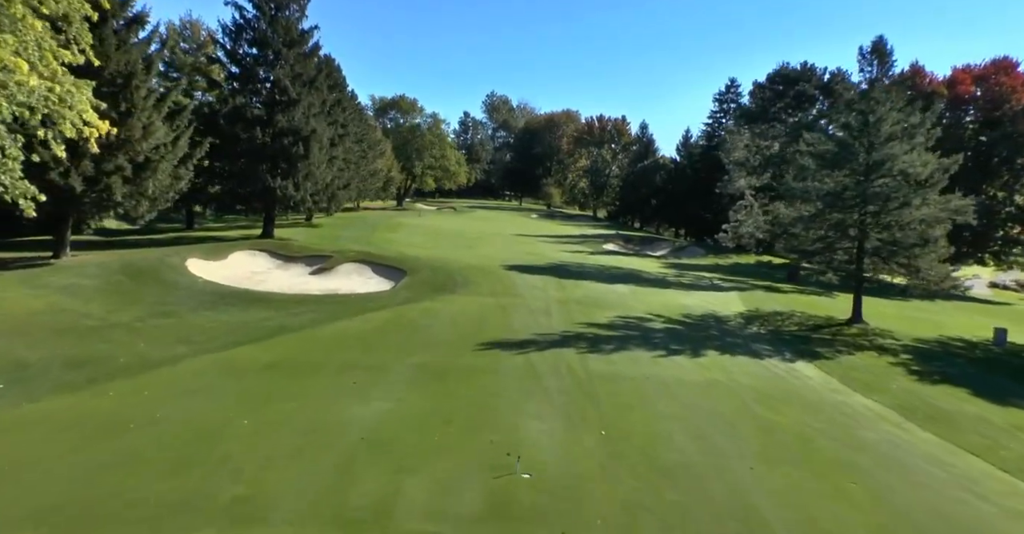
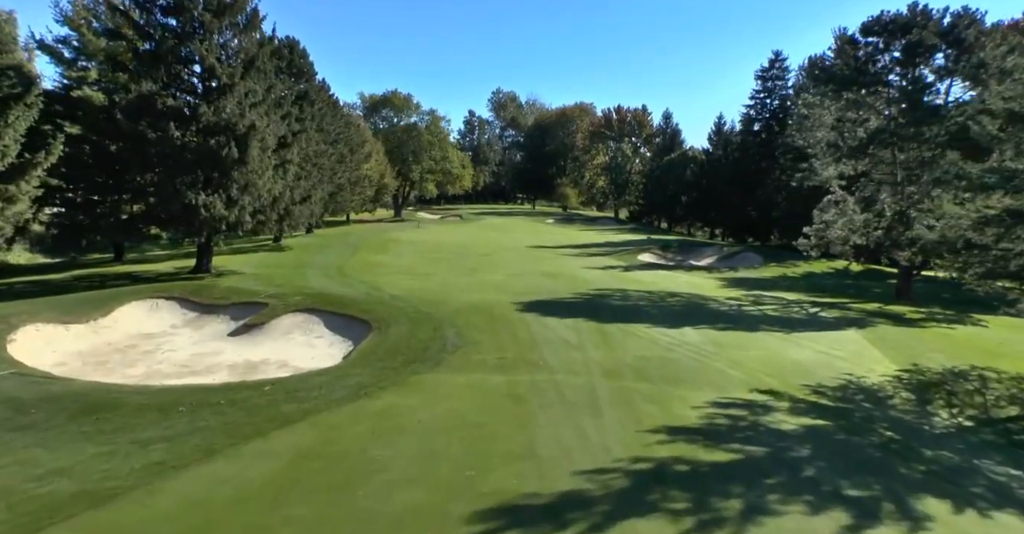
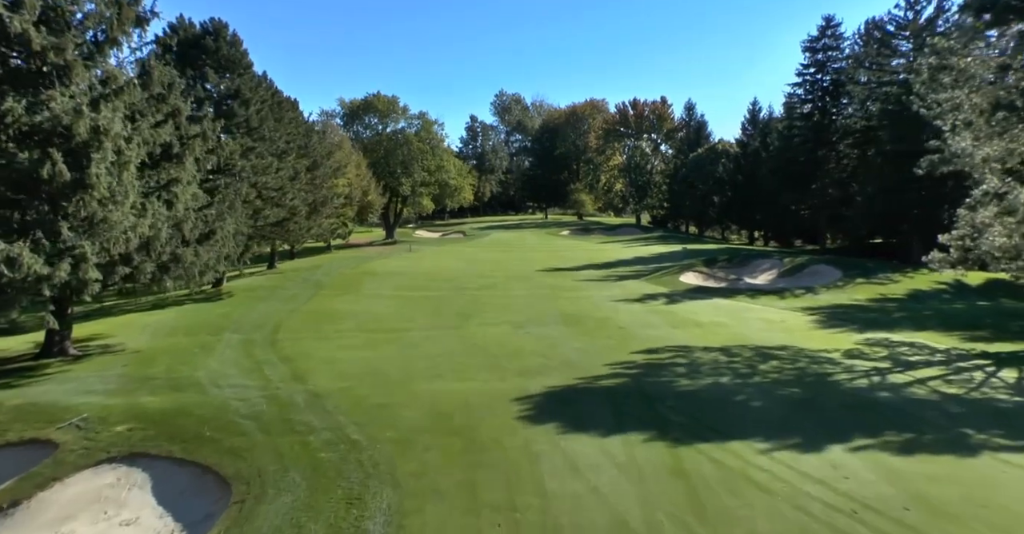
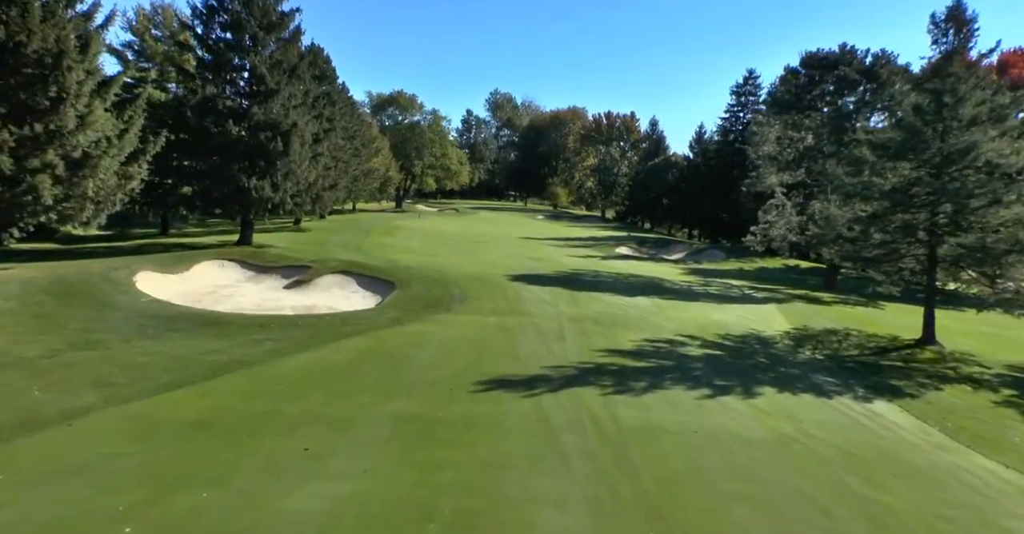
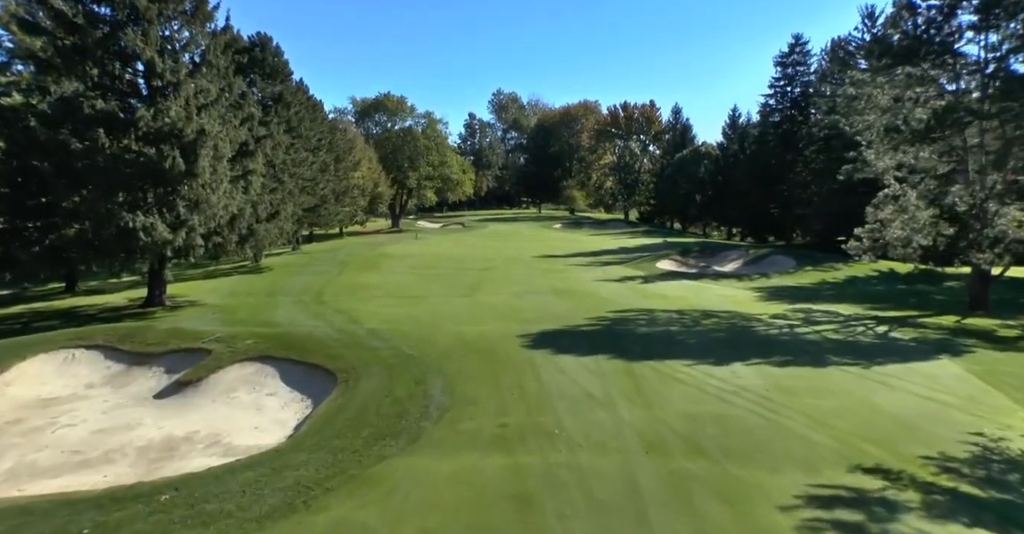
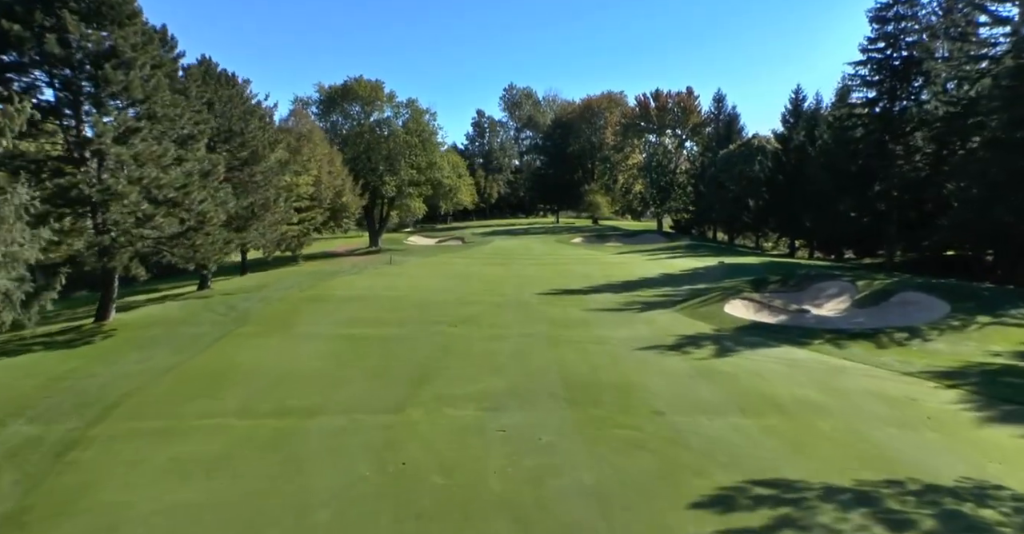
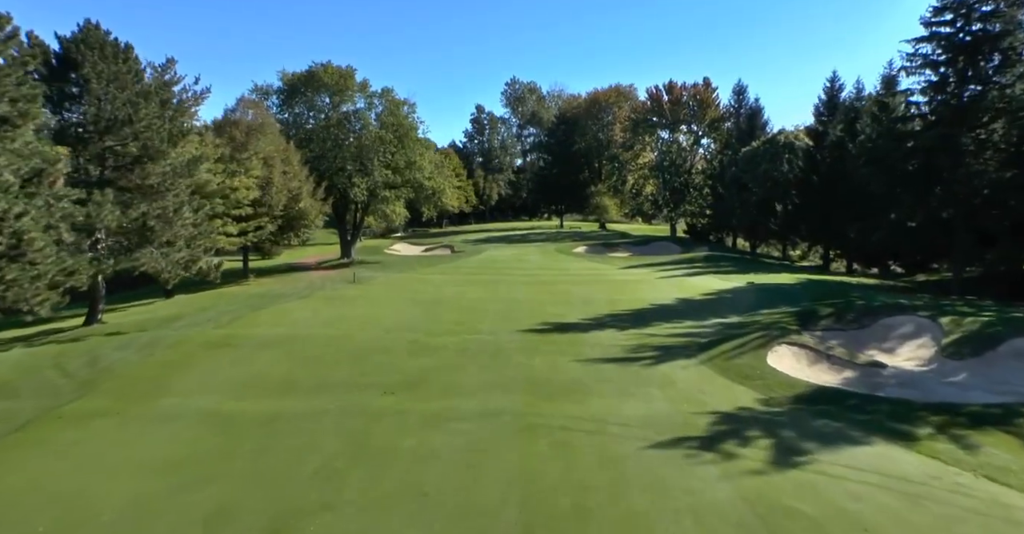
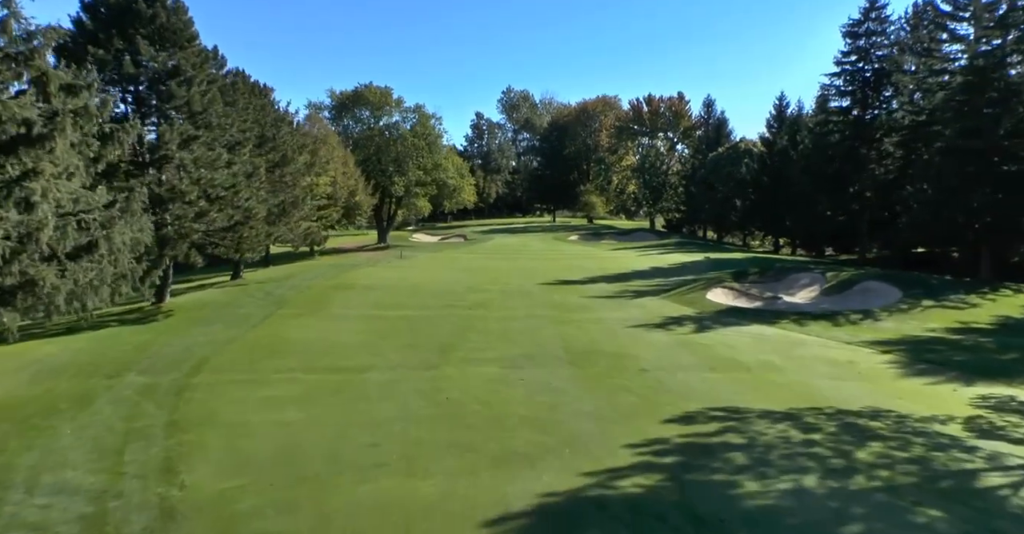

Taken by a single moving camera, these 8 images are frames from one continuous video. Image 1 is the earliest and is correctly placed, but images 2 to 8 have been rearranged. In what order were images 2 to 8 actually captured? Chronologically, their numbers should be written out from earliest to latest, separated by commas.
4, 2, 5, 3, 8, 6, 7
